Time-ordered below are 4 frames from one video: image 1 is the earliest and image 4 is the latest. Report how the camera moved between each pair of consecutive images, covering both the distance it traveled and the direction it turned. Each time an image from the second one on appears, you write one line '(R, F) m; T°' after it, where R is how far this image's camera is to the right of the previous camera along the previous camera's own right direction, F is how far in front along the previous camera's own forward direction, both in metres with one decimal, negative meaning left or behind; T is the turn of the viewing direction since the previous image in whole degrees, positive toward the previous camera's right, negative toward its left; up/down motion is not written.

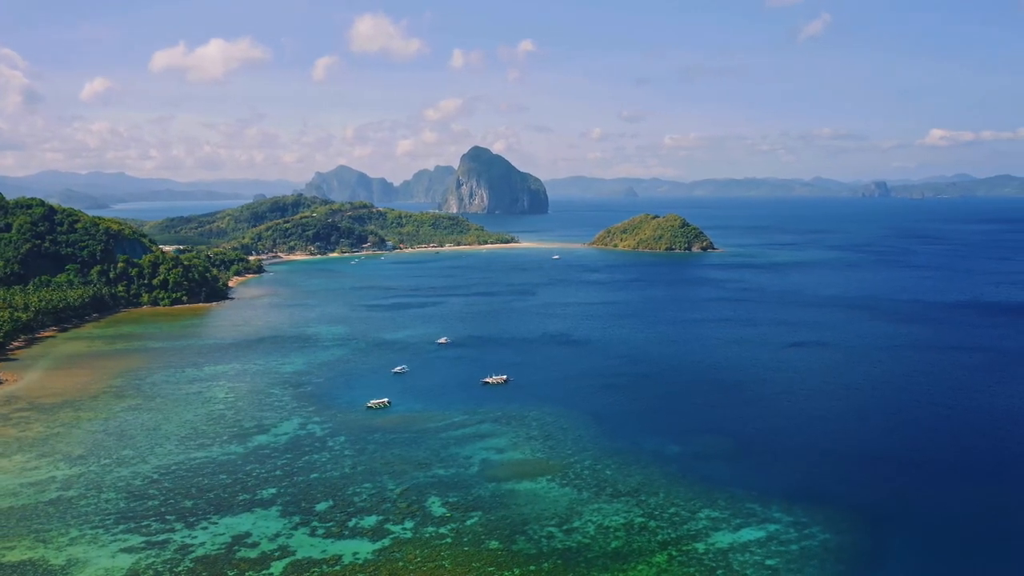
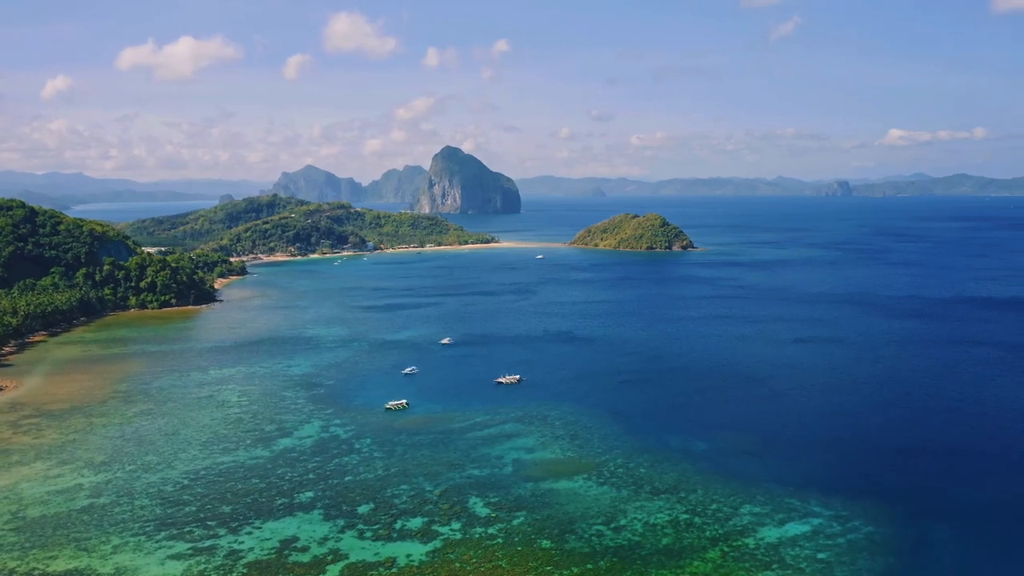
(-2.4, 0.0) m; +2°
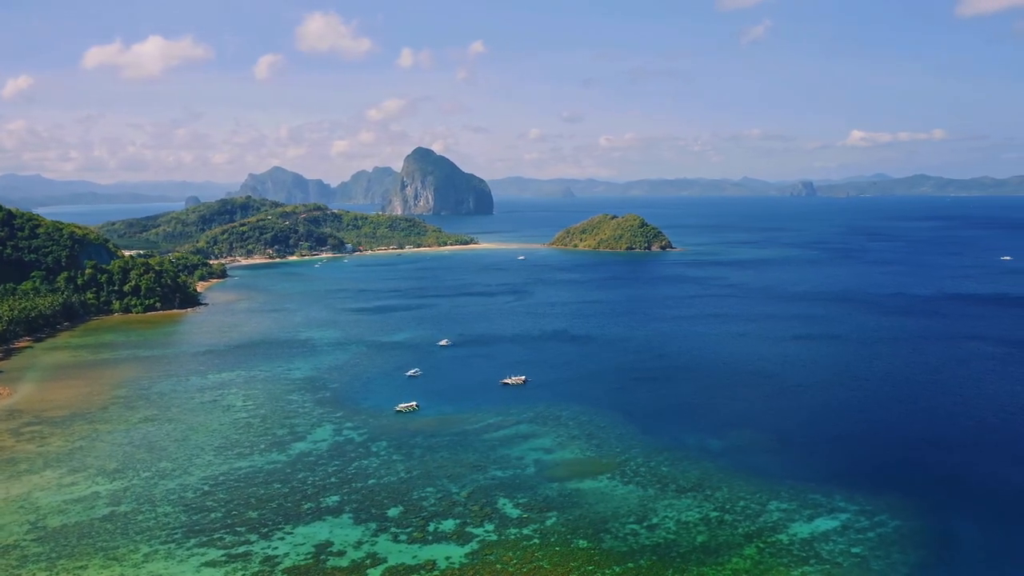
(-1.9, 0.0) m; +2°
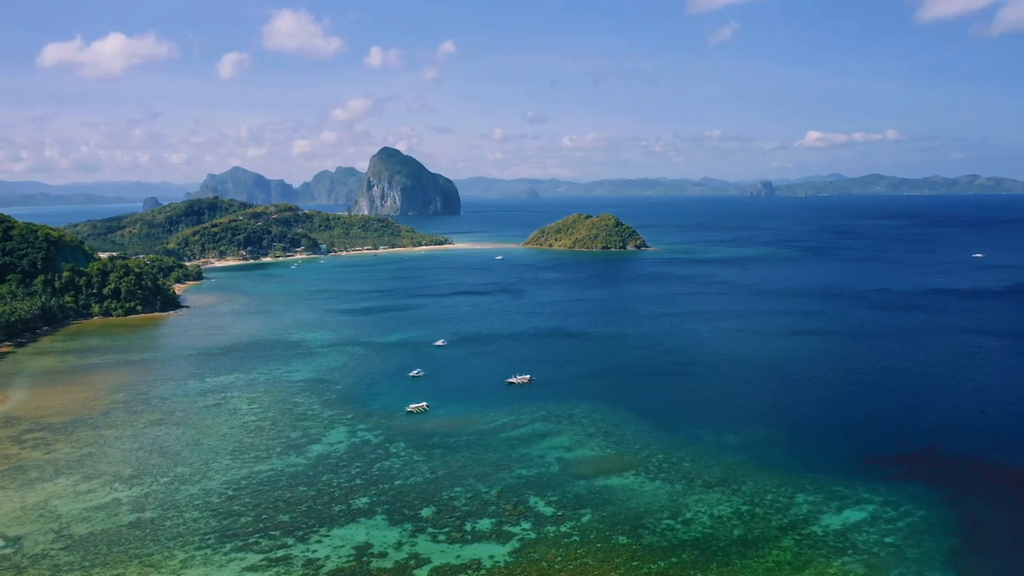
(-2.2, 0.0) m; +2°
